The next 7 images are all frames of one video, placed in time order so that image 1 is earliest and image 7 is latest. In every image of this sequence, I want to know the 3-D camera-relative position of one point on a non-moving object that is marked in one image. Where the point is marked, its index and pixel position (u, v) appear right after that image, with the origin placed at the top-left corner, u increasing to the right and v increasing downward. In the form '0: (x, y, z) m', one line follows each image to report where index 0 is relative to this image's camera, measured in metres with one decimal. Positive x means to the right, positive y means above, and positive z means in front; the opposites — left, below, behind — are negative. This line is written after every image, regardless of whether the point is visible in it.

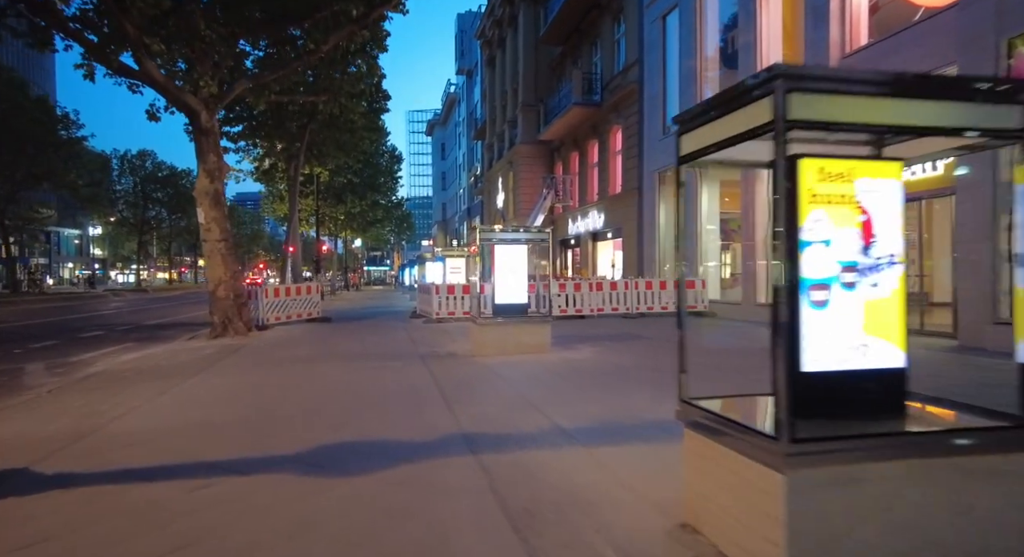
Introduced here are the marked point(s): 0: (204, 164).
0: (-8.2, +3.0, +17.3) m
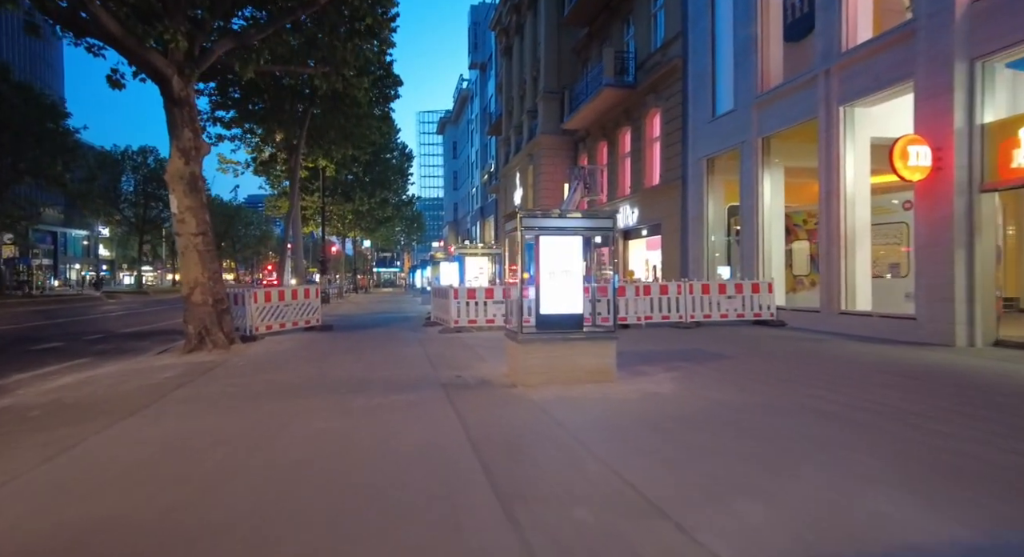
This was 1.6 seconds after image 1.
0: (-7.4, +3.0, +14.3) m
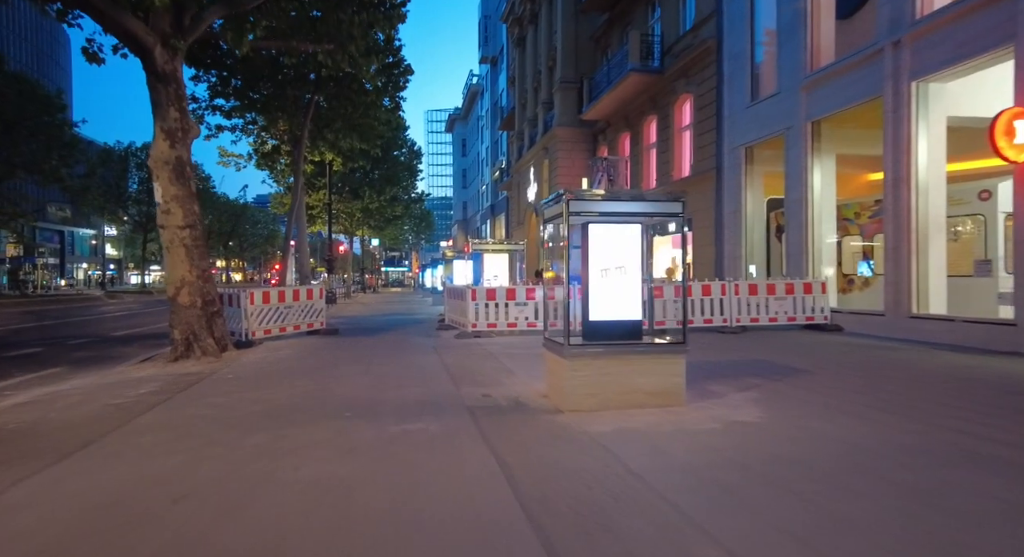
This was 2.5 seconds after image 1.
0: (-6.8, +3.0, +12.6) m
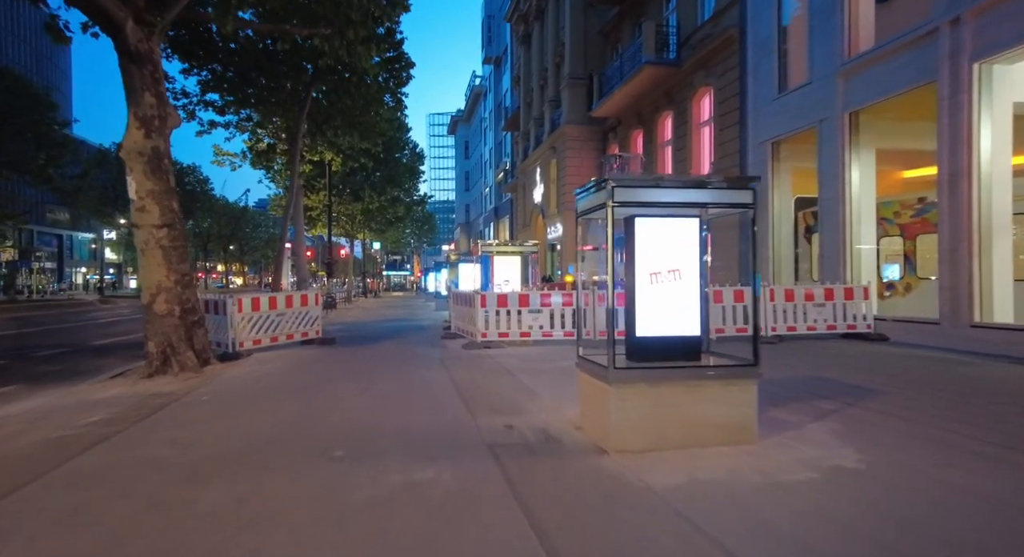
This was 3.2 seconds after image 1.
0: (-6.5, +2.9, +11.2) m
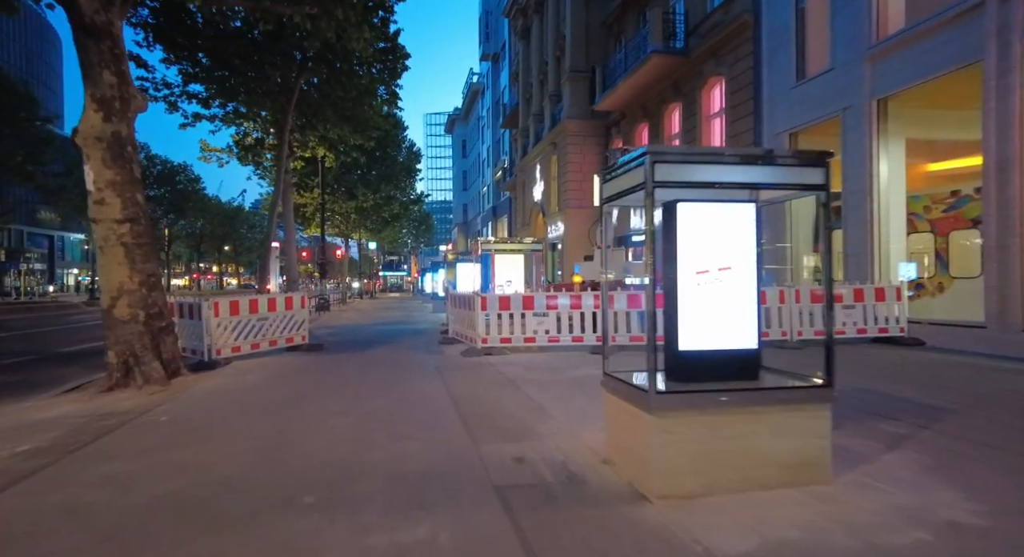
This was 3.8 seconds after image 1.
0: (-6.4, +2.9, +10.0) m
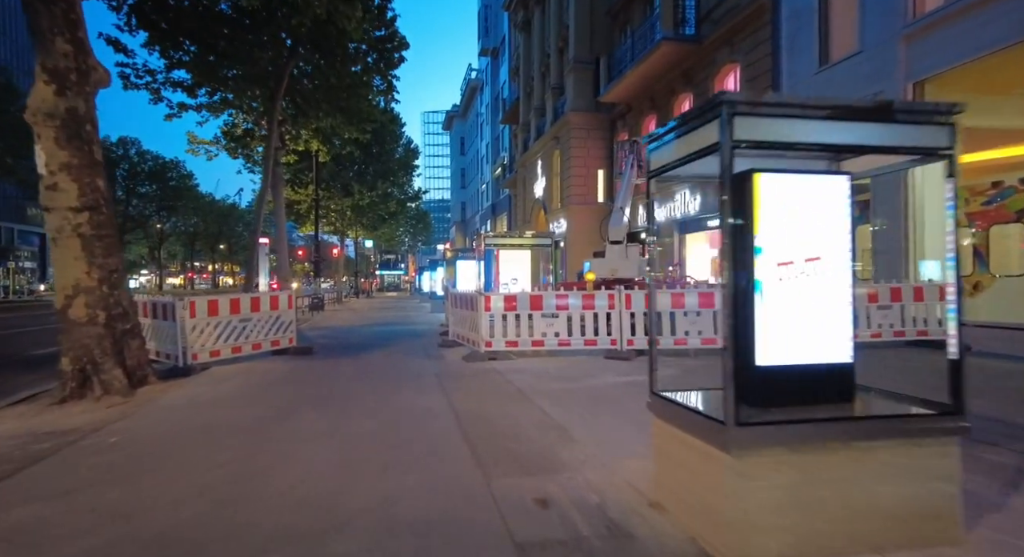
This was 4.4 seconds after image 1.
0: (-6.3, +3.0, +8.8) m
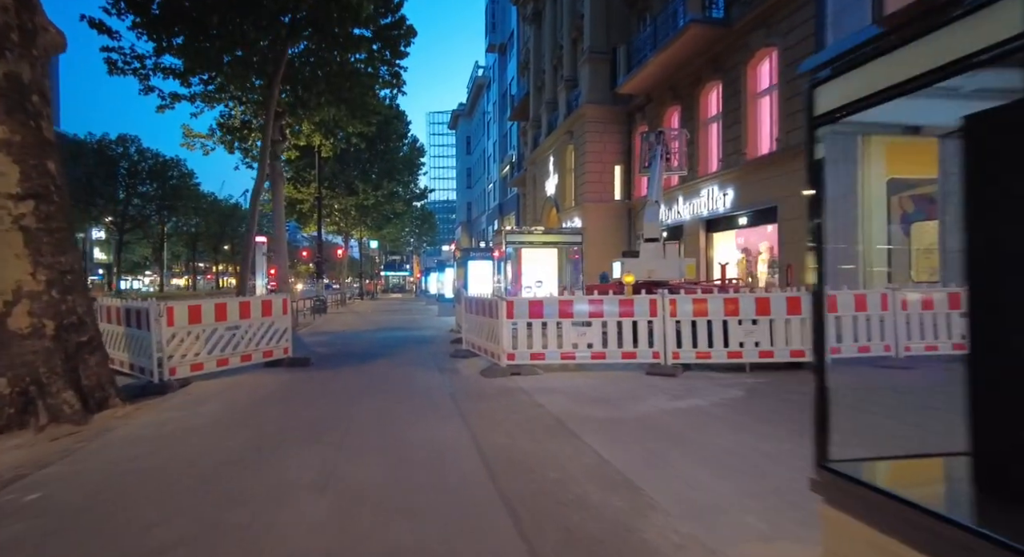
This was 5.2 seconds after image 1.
0: (-5.9, +2.9, +7.2) m
